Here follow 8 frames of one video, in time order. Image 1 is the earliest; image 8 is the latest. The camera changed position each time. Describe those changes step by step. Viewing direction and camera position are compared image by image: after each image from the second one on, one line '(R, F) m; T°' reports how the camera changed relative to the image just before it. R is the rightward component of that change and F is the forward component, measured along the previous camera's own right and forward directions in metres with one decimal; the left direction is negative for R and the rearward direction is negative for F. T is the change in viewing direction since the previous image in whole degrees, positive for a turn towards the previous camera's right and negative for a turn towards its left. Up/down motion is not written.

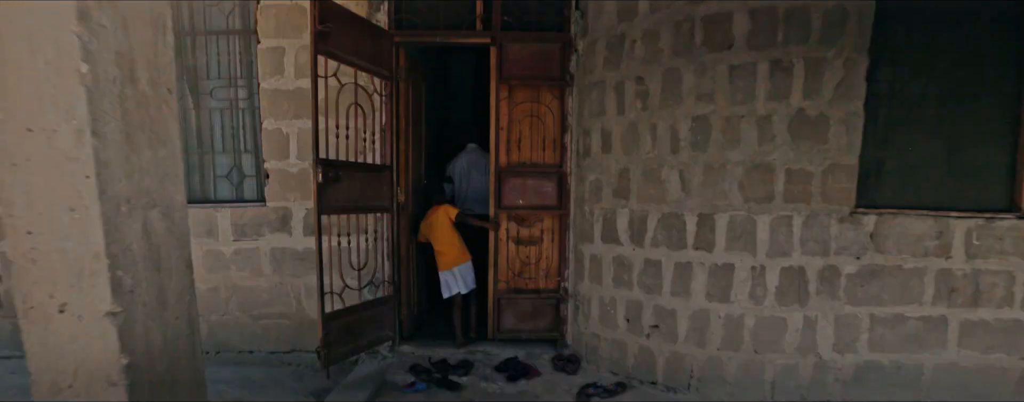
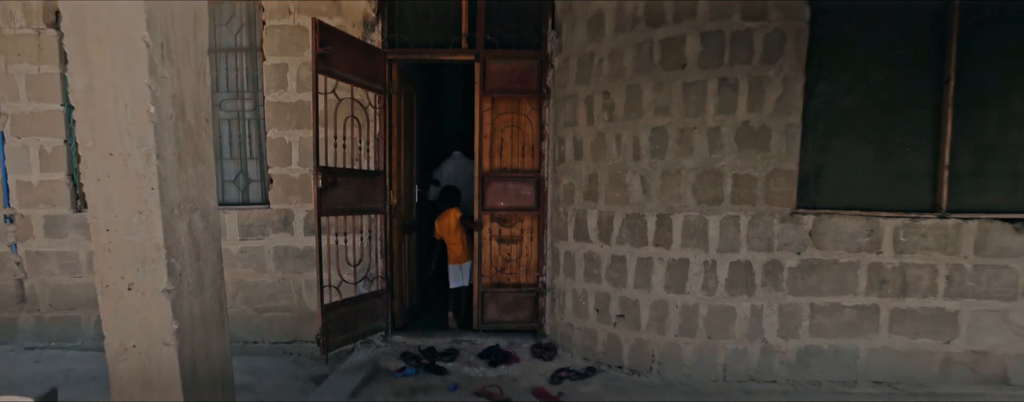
(+0.1, -0.3) m; 0°
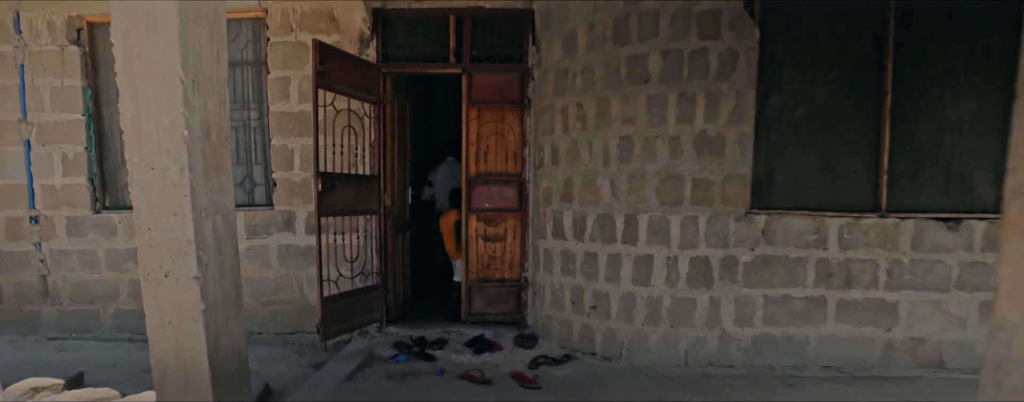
(+0.1, -0.3) m; 0°
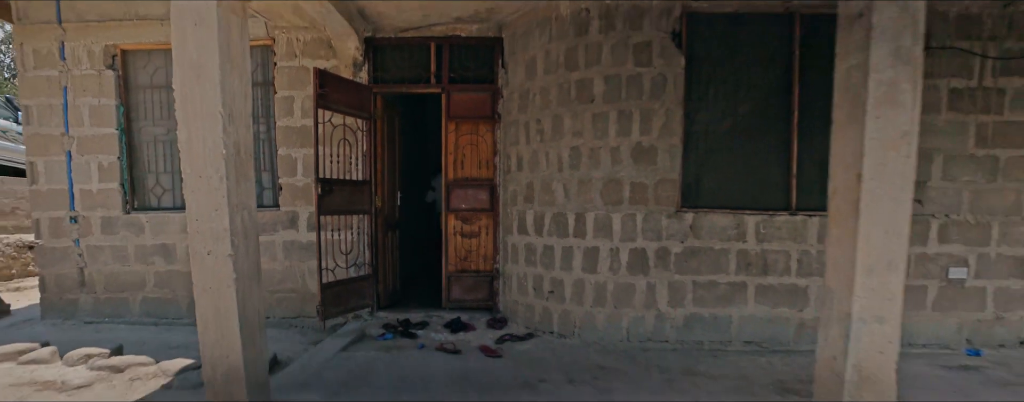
(+0.3, -0.6) m; 0°
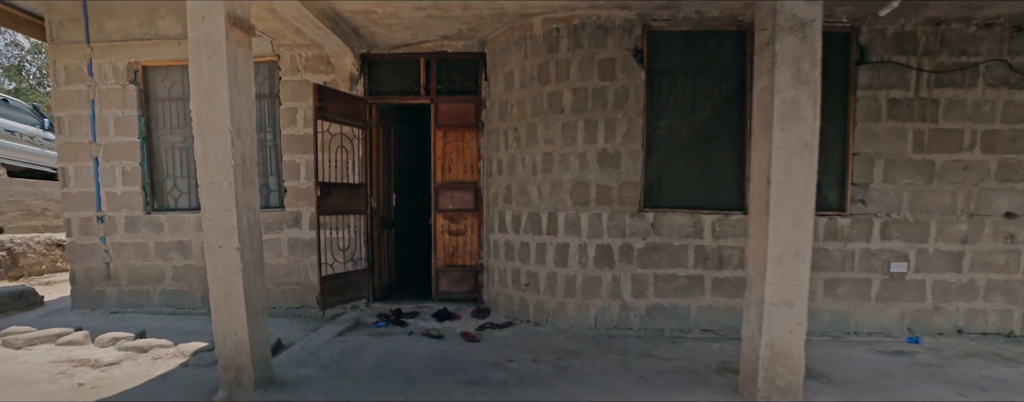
(+0.2, -0.4) m; -1°
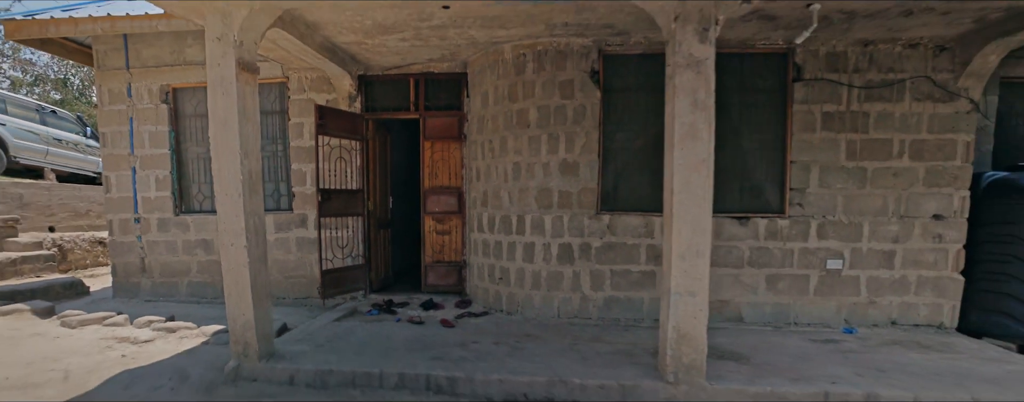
(+0.4, -0.5) m; -3°
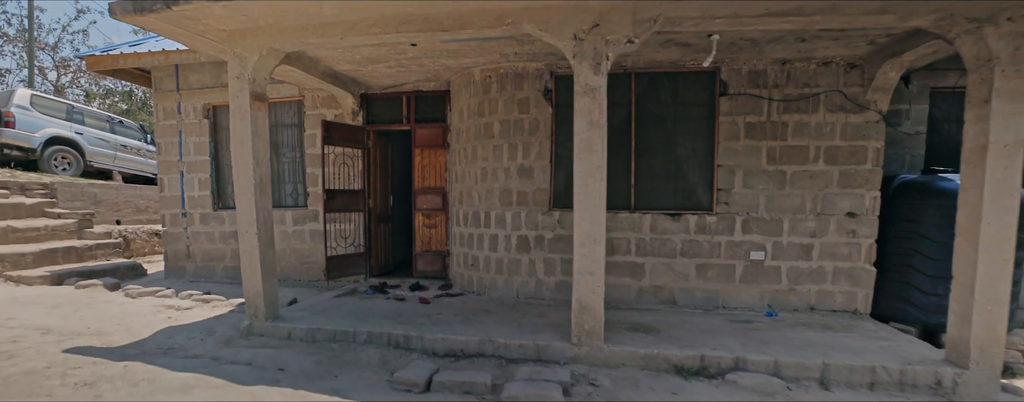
(+0.8, -0.8) m; -5°
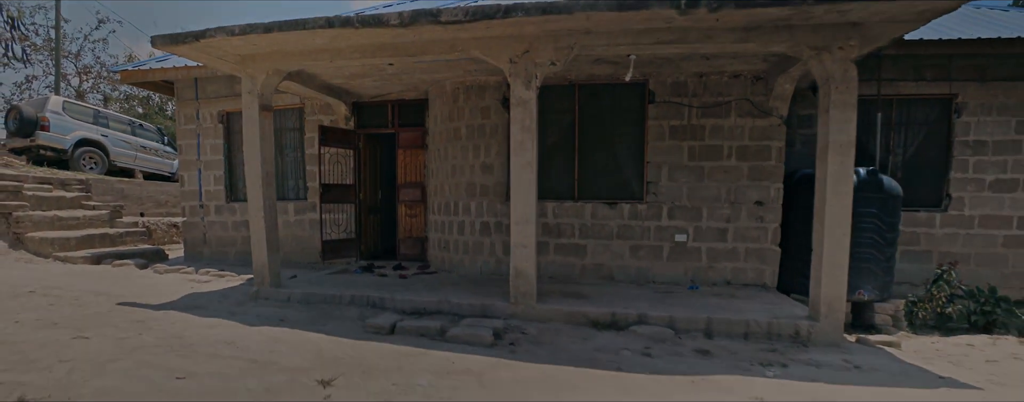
(+0.5, -1.0) m; -1°
